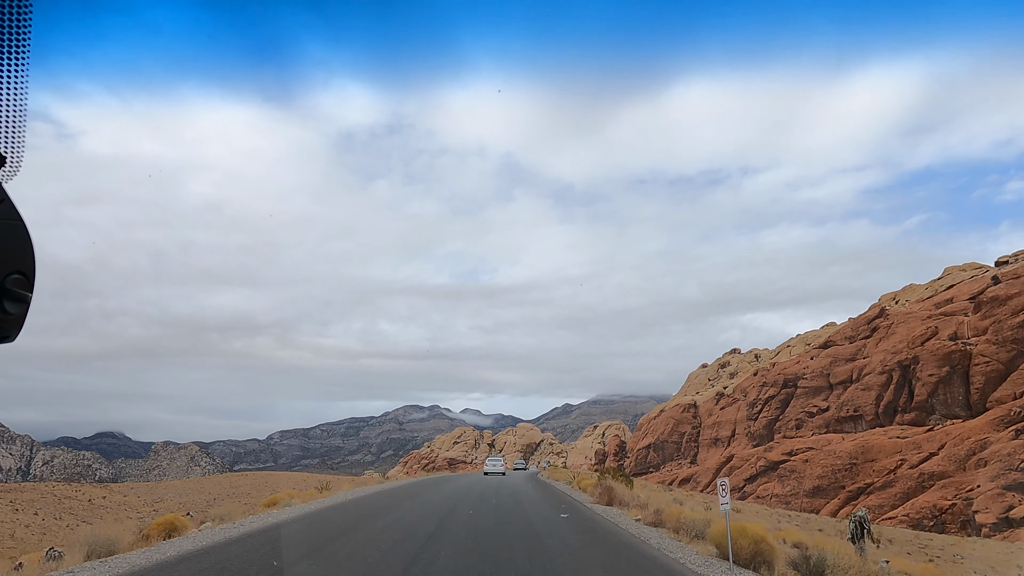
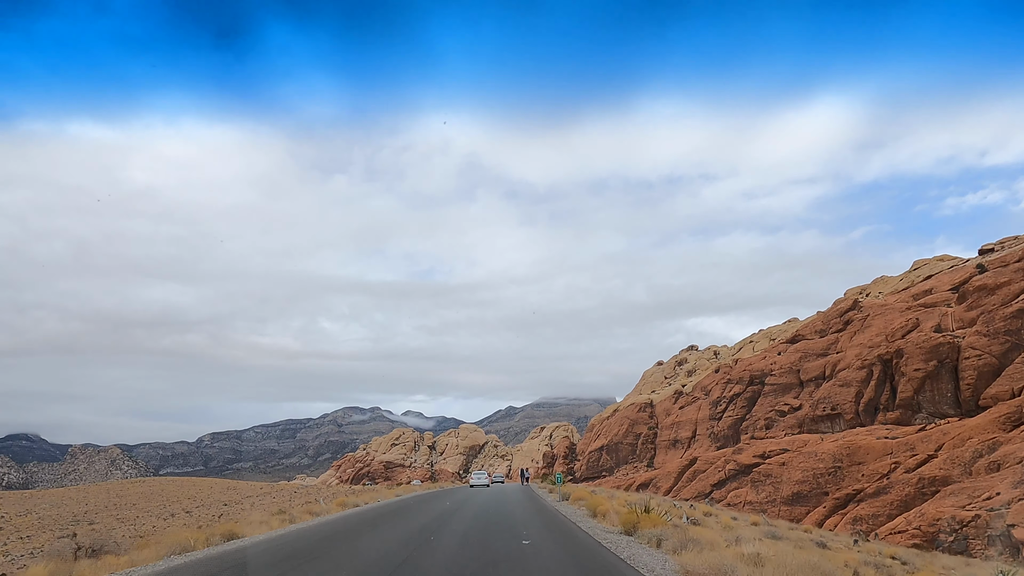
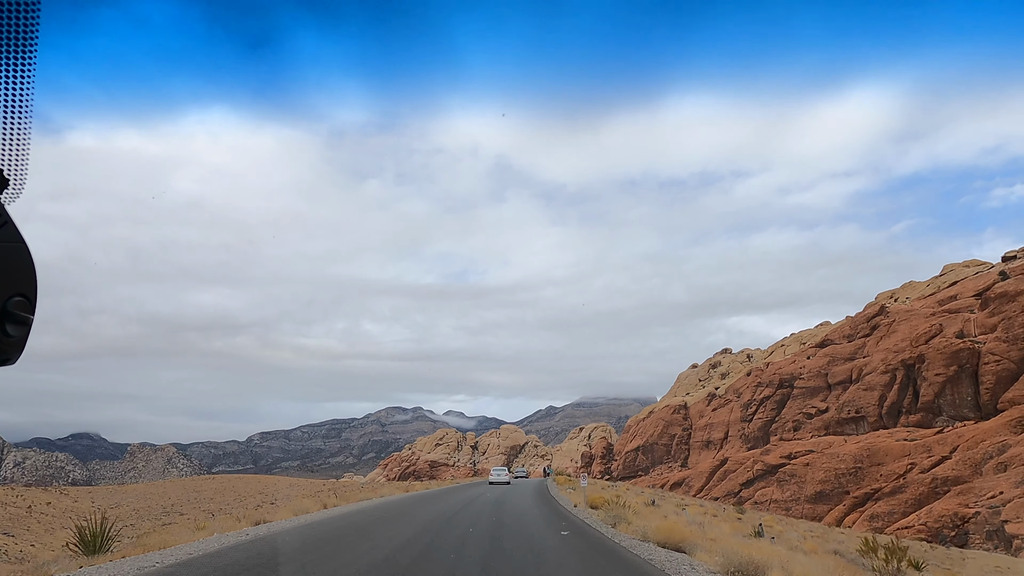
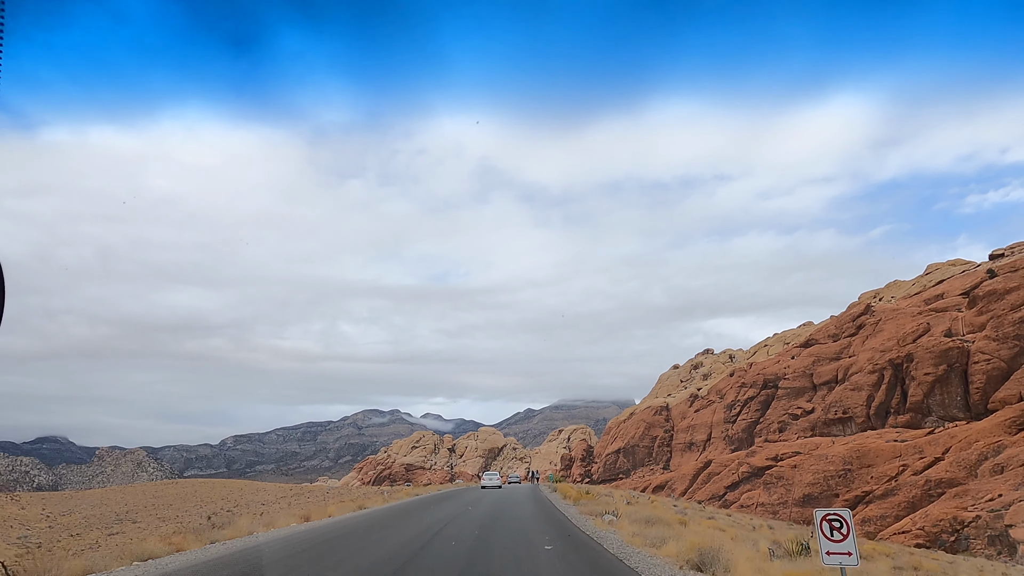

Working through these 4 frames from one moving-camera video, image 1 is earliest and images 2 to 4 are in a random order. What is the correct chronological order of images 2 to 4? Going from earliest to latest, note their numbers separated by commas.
3, 4, 2
